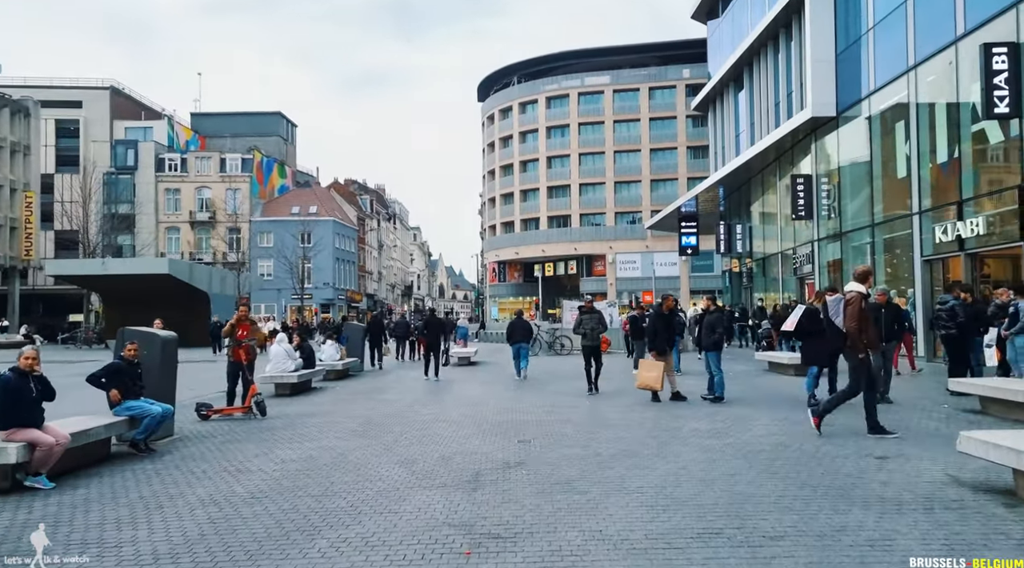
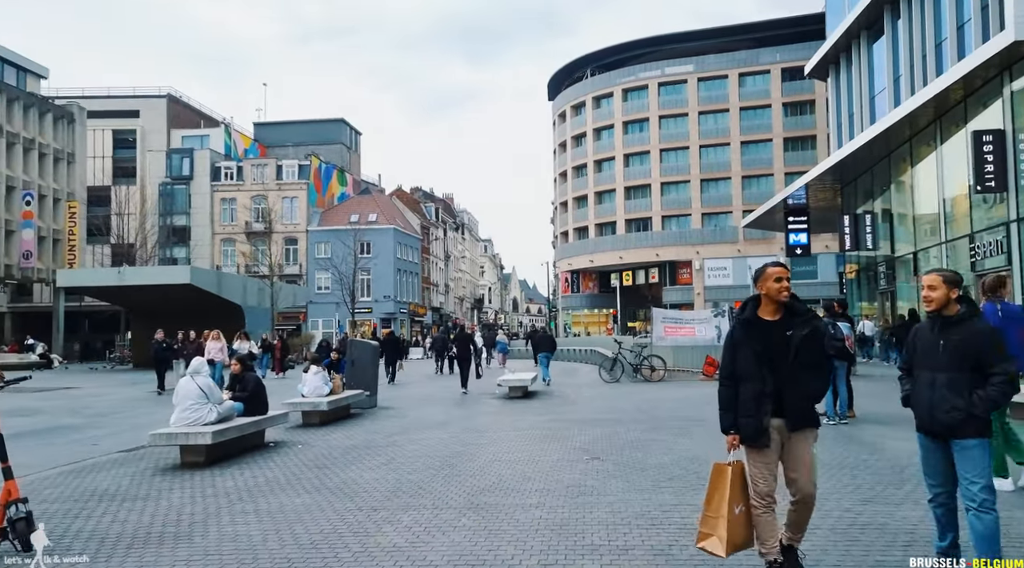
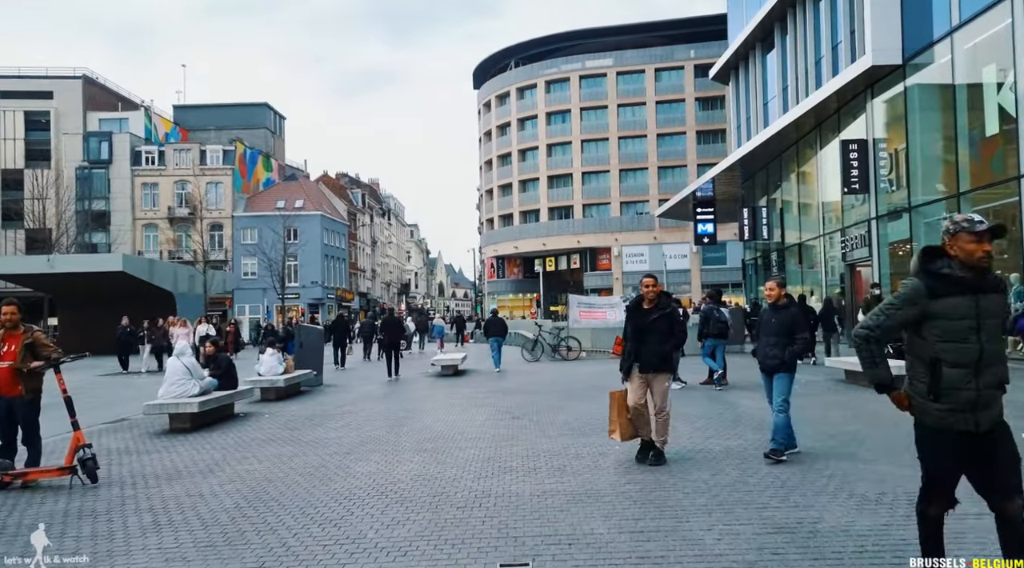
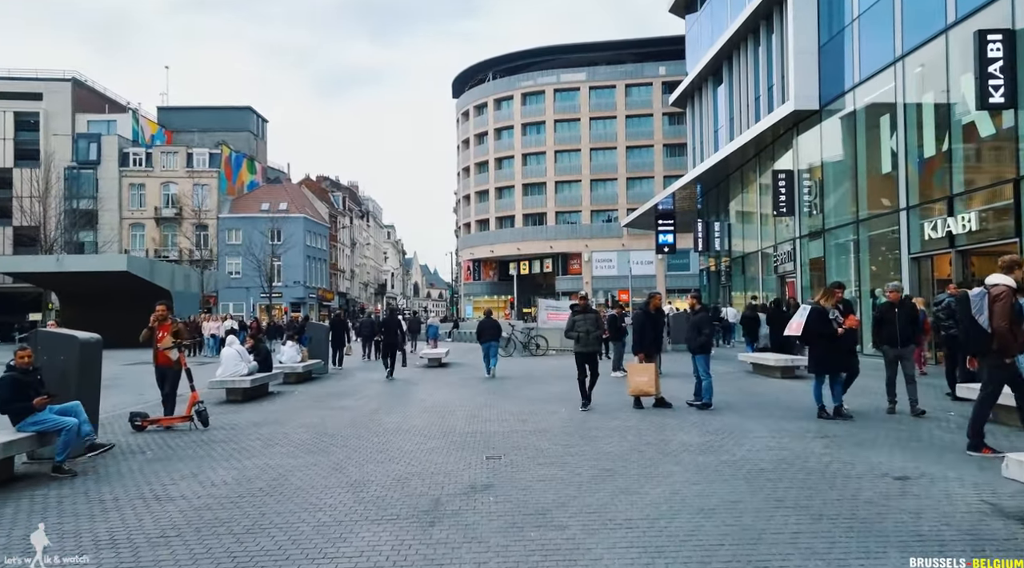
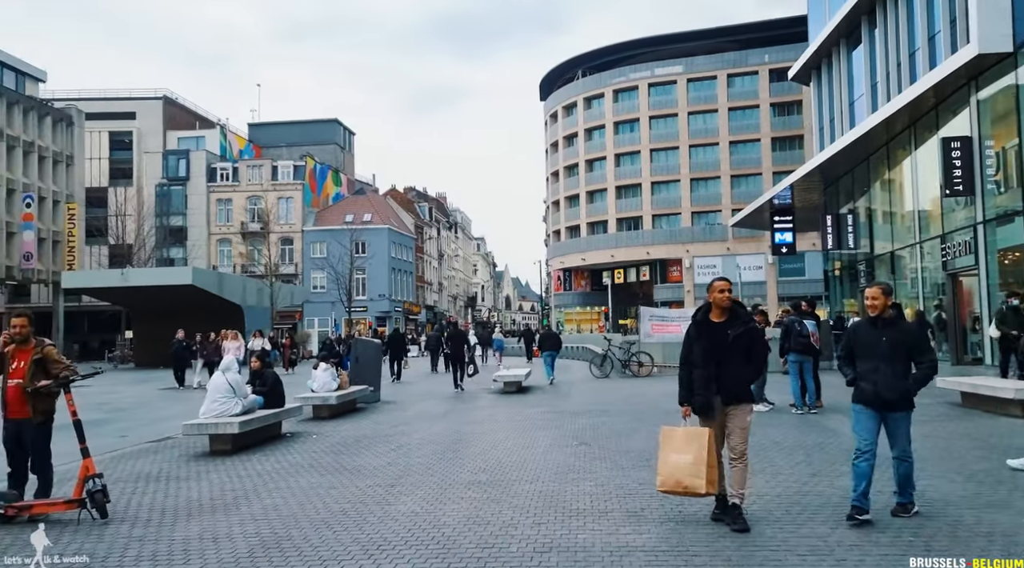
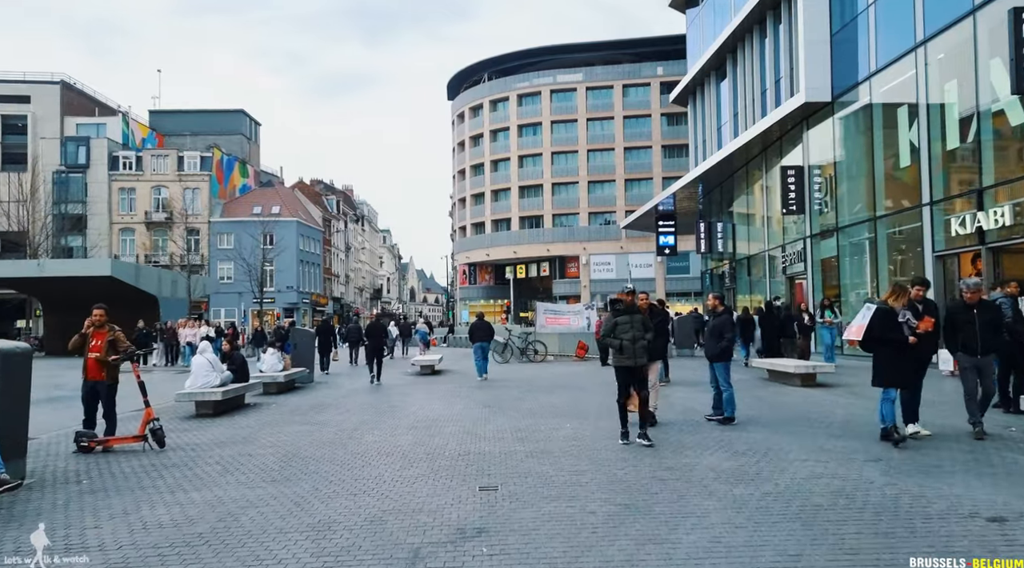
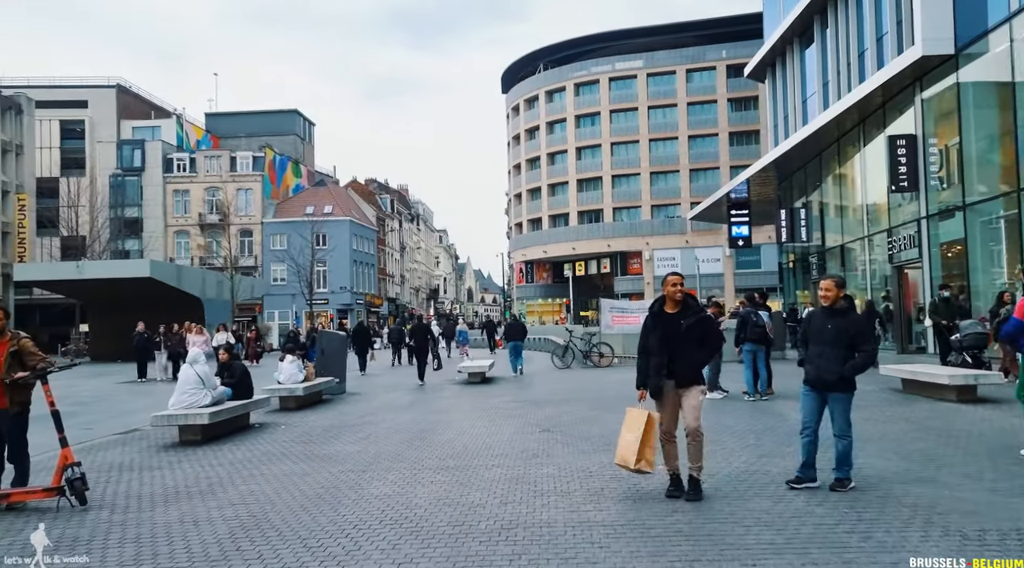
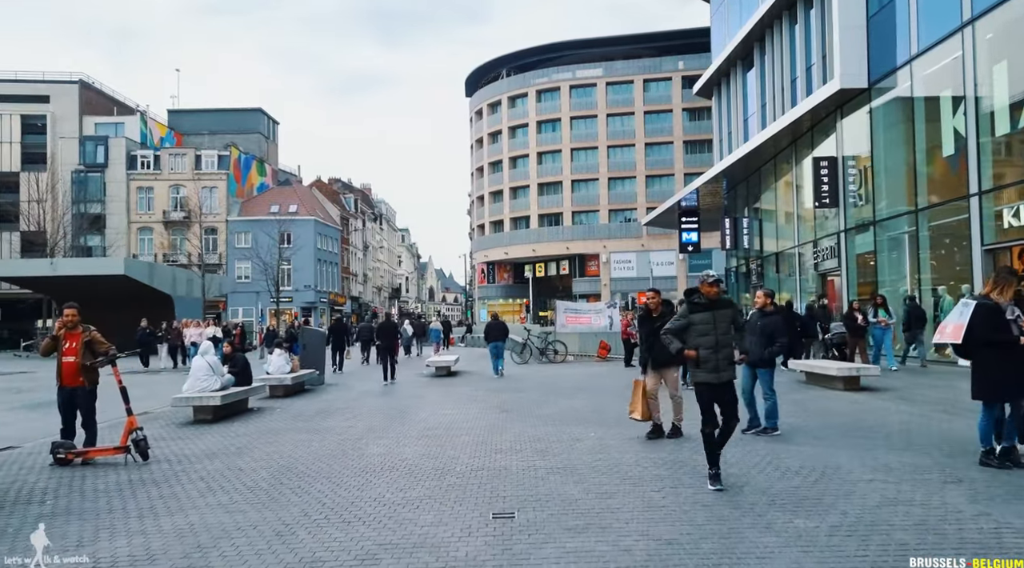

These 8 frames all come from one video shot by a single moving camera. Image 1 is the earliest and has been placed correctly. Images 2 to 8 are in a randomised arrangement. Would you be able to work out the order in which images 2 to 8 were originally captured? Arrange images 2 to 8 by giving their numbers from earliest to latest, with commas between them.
4, 6, 8, 3, 7, 5, 2
